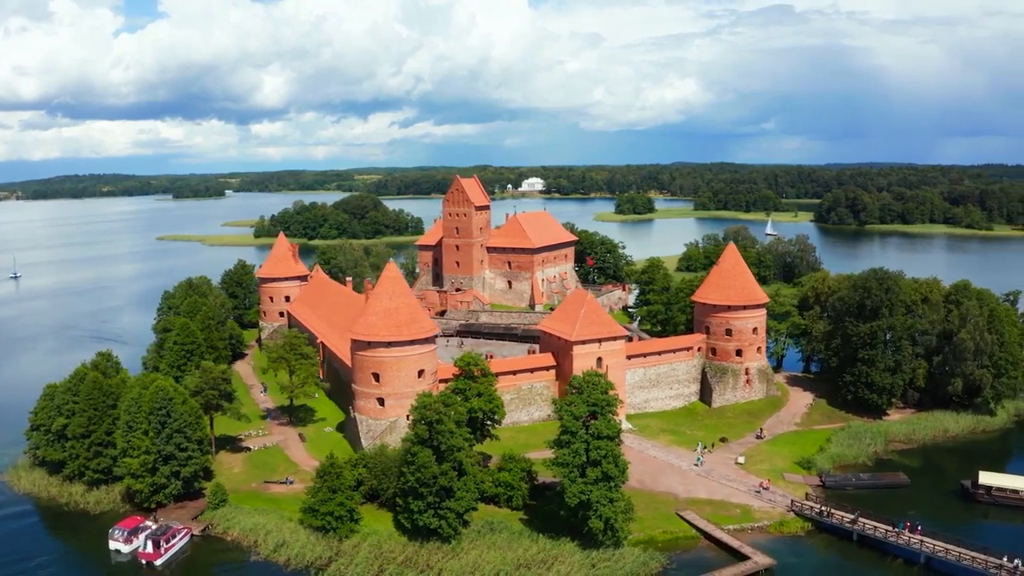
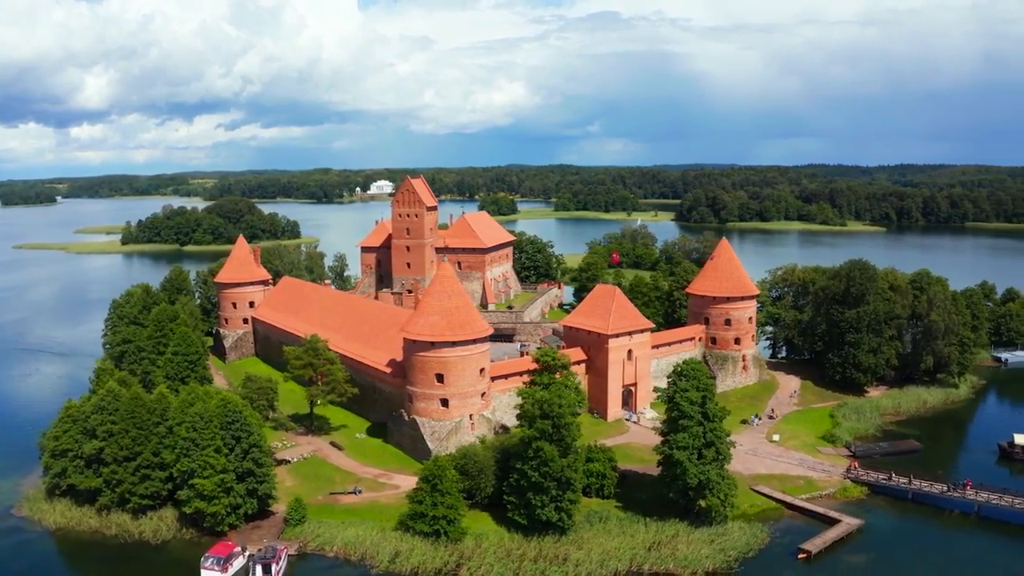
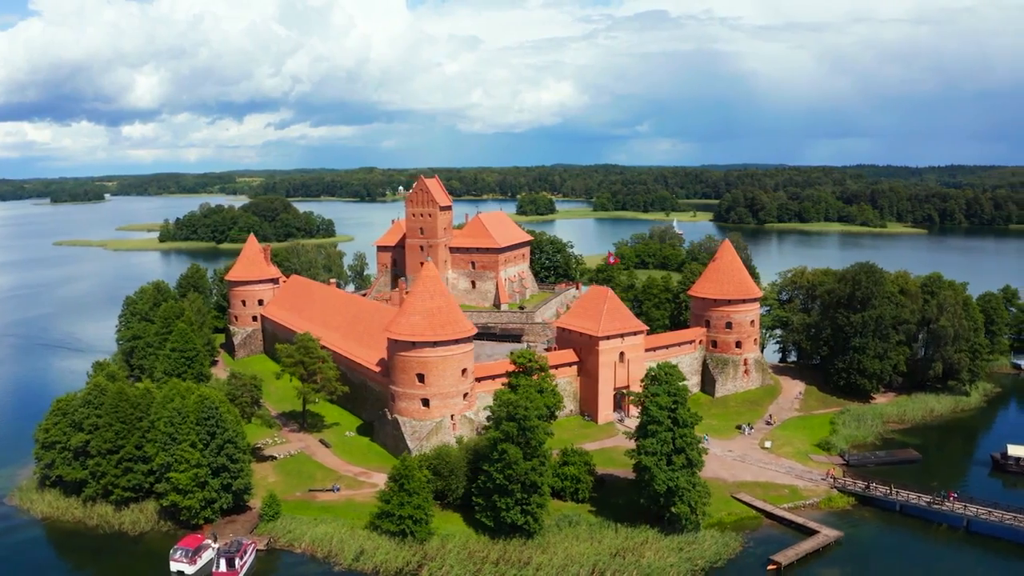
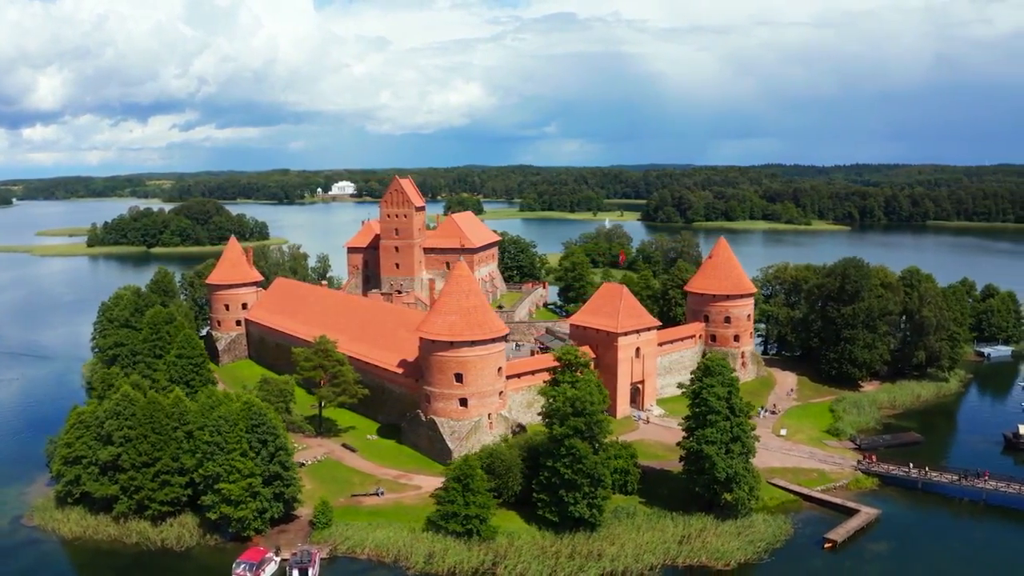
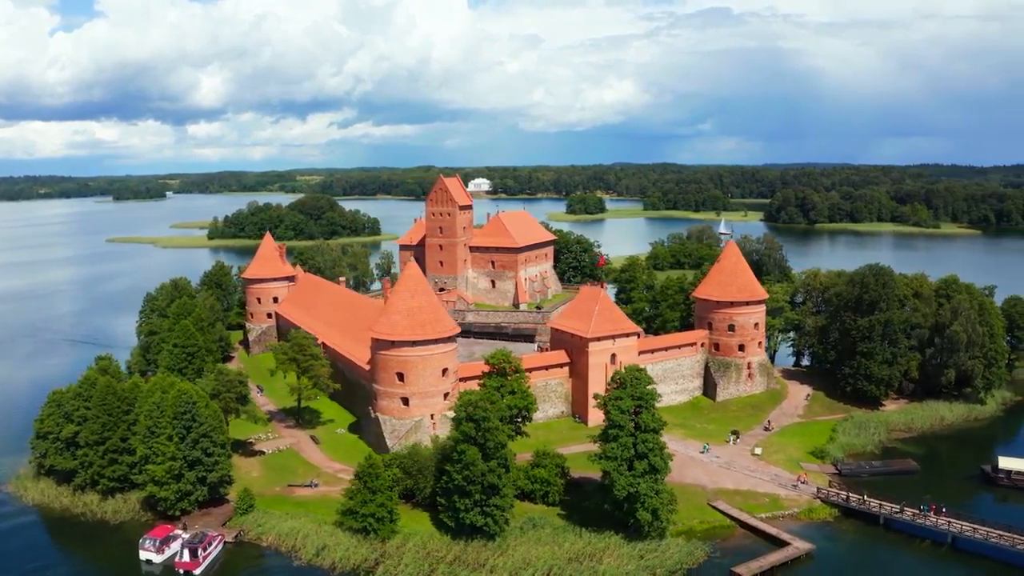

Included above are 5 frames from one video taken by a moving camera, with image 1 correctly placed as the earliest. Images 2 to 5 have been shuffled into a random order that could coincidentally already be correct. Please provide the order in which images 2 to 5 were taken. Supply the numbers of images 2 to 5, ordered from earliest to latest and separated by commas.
5, 3, 2, 4
